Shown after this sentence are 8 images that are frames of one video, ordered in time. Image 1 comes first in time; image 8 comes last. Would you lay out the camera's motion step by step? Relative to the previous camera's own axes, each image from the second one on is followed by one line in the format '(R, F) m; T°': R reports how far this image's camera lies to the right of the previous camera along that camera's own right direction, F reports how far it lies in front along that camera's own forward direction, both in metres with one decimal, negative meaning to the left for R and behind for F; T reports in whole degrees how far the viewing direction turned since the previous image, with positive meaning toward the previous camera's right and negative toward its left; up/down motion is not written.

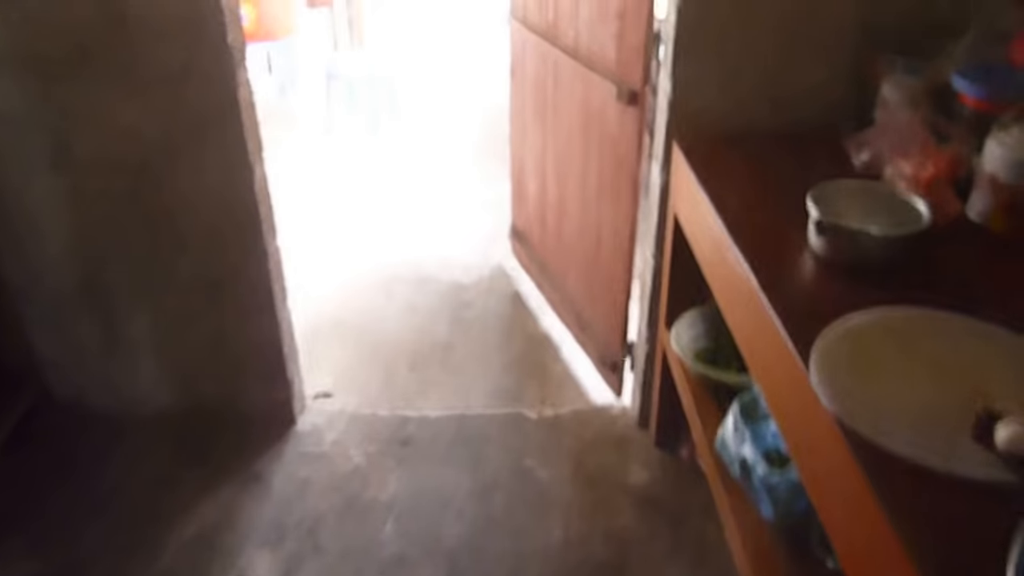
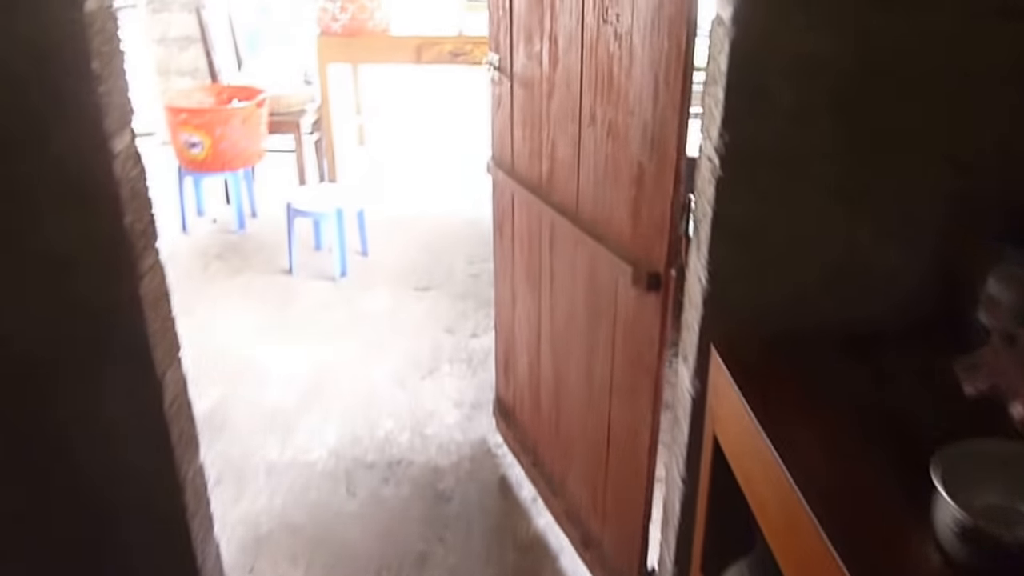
(0.0, +0.4) m; +1°
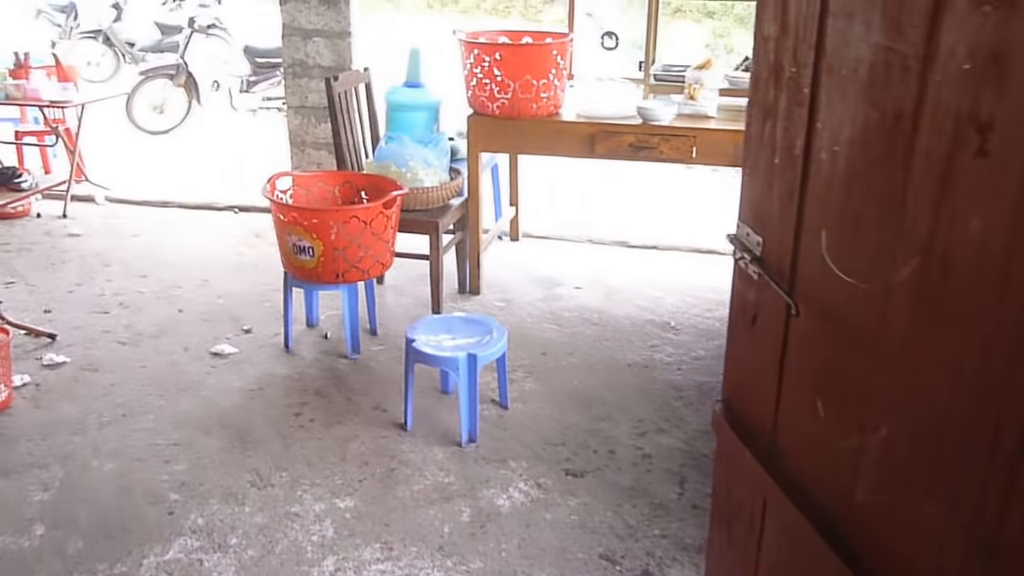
(-0.1, +0.9) m; -10°
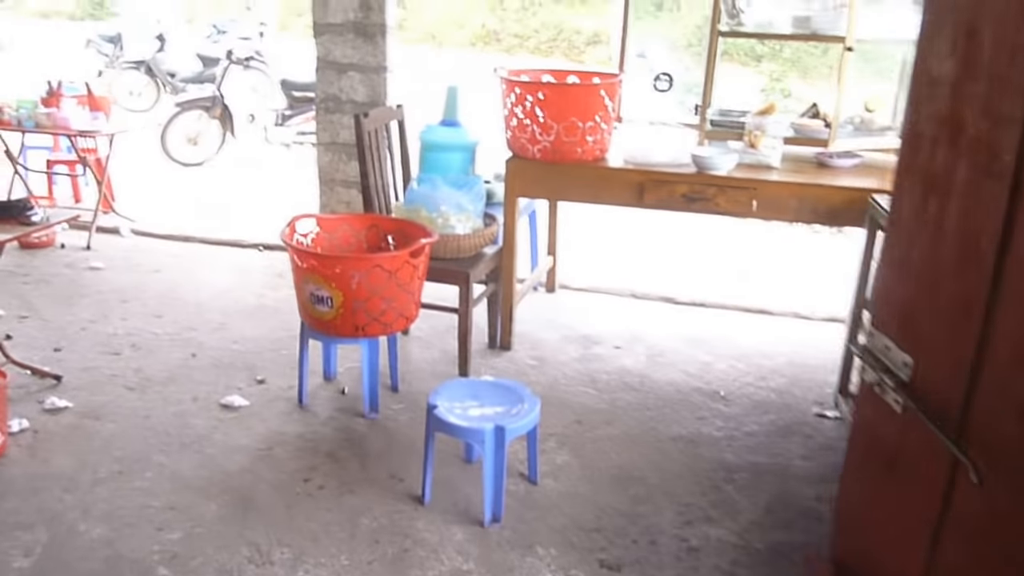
(0.0, +0.2) m; -2°
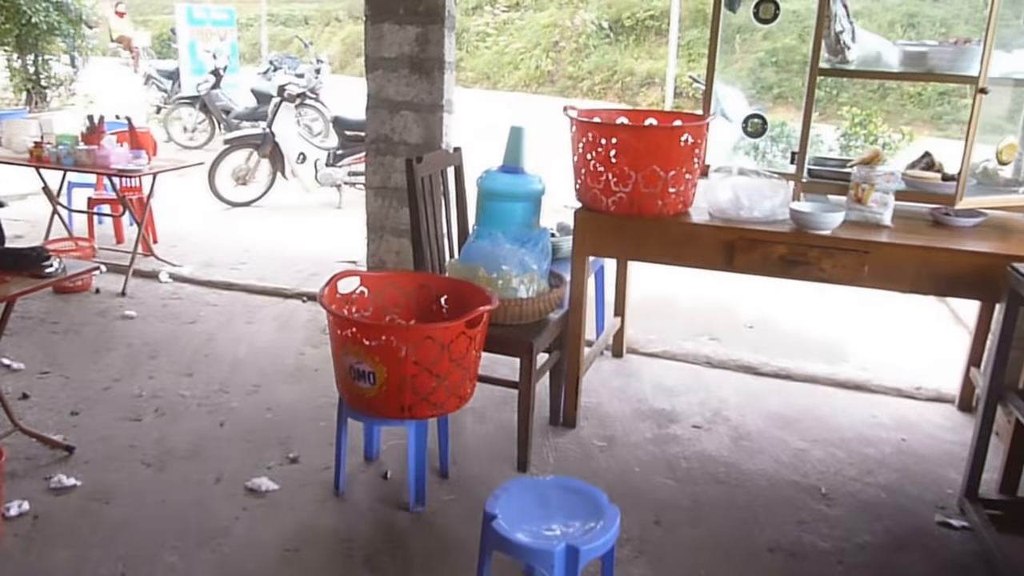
(-0.1, +0.4) m; -3°
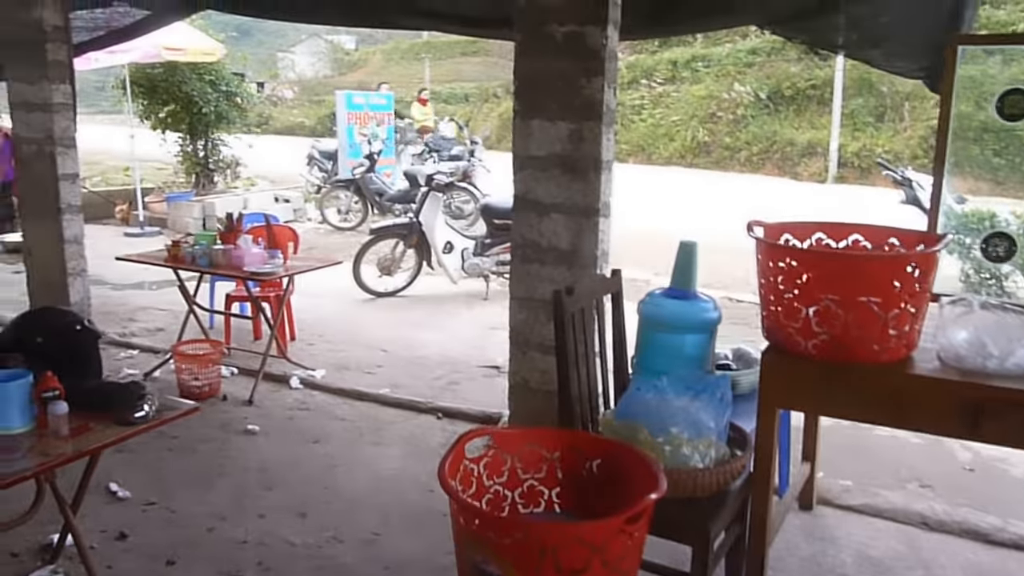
(0.0, +0.5) m; -10°
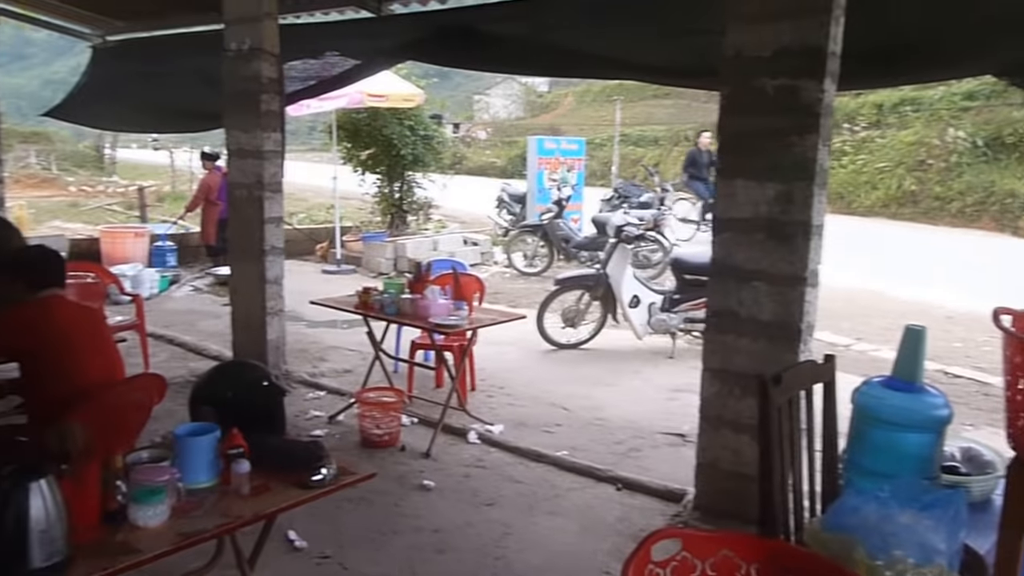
(0.0, +0.1) m; -11°
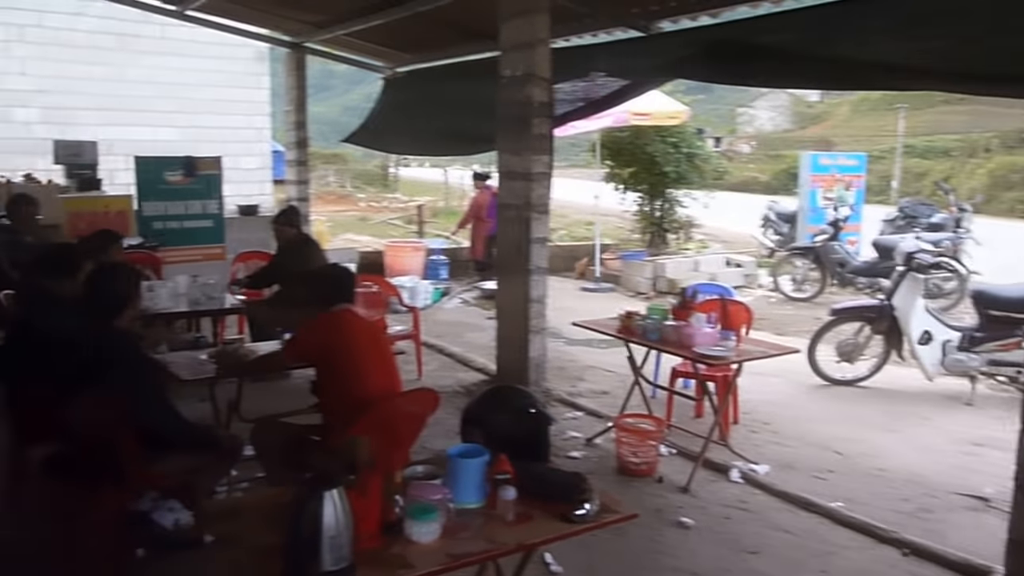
(-0.1, +0.1) m; -16°
